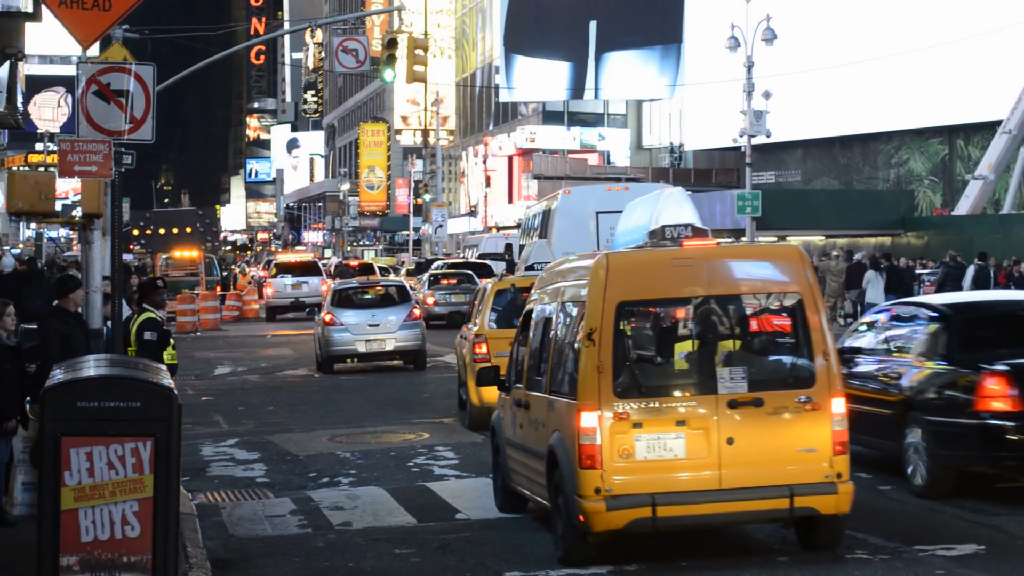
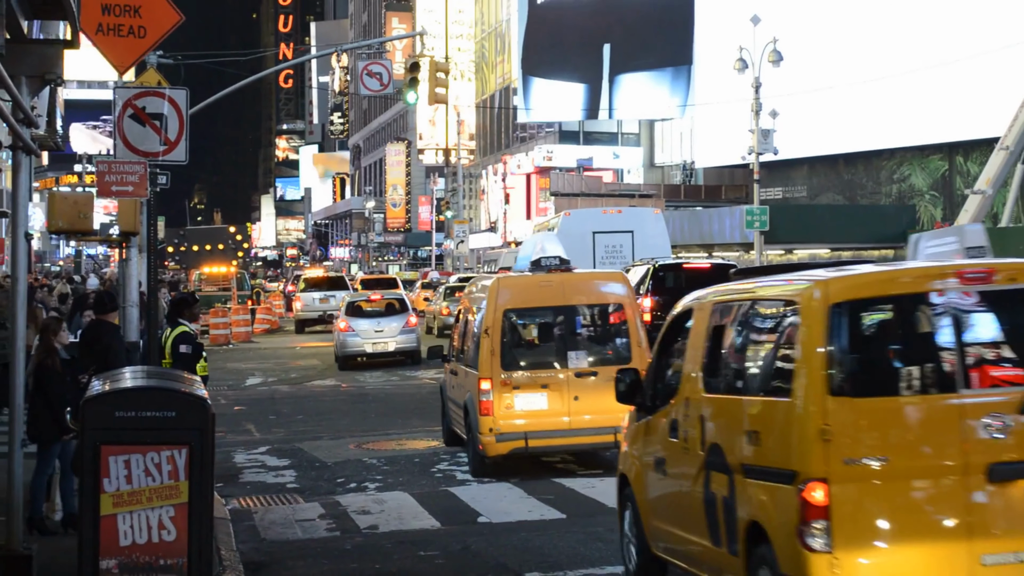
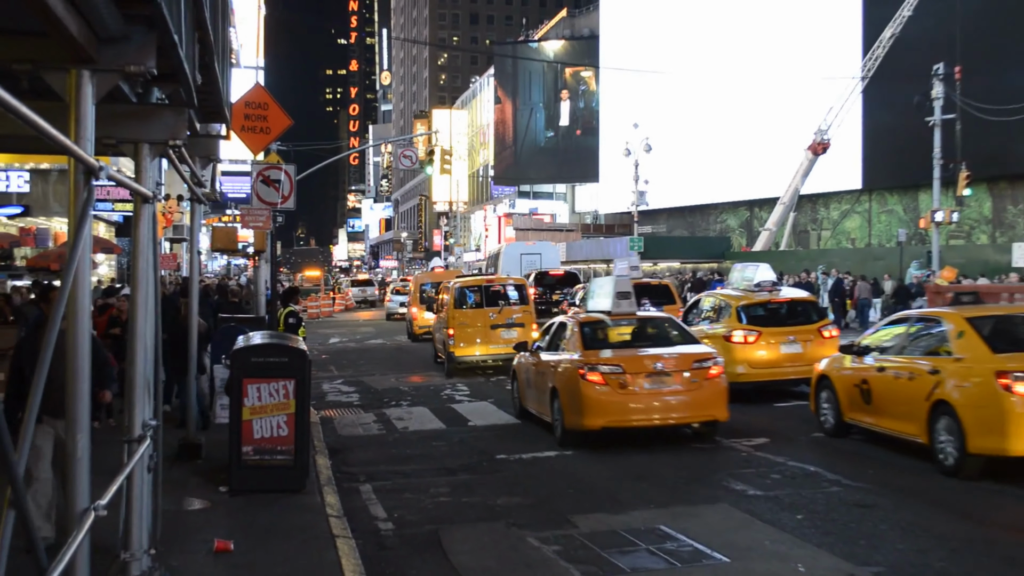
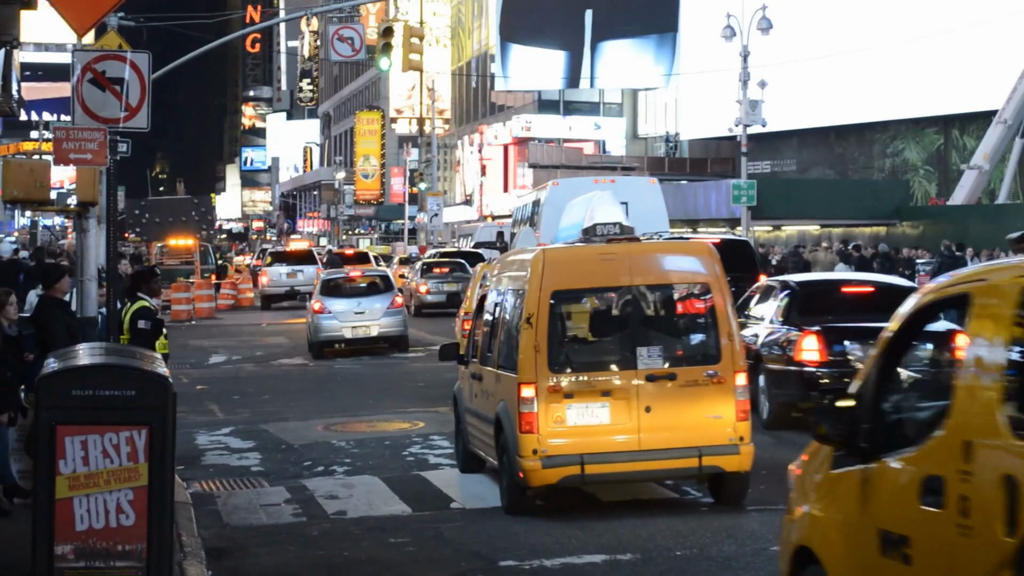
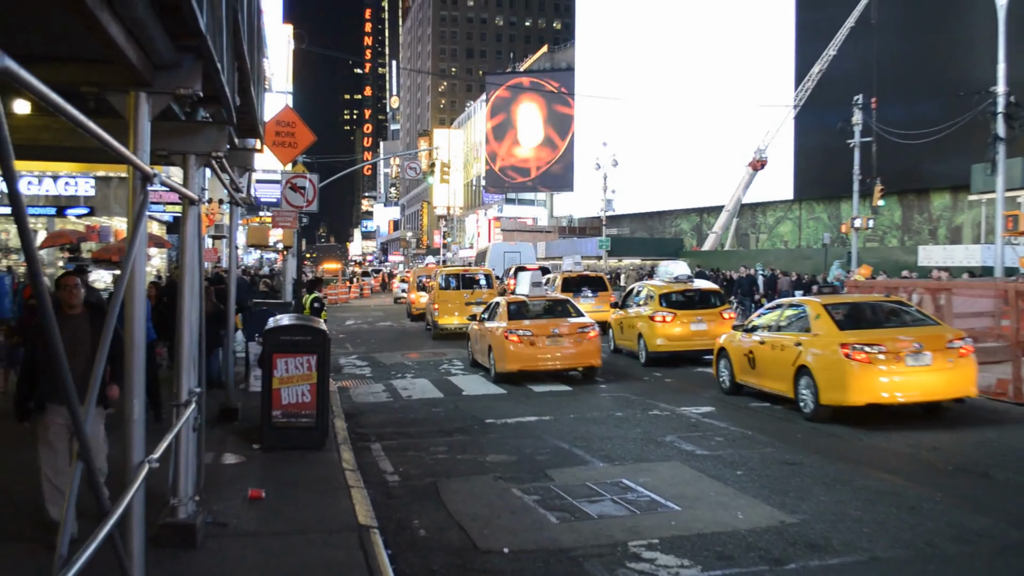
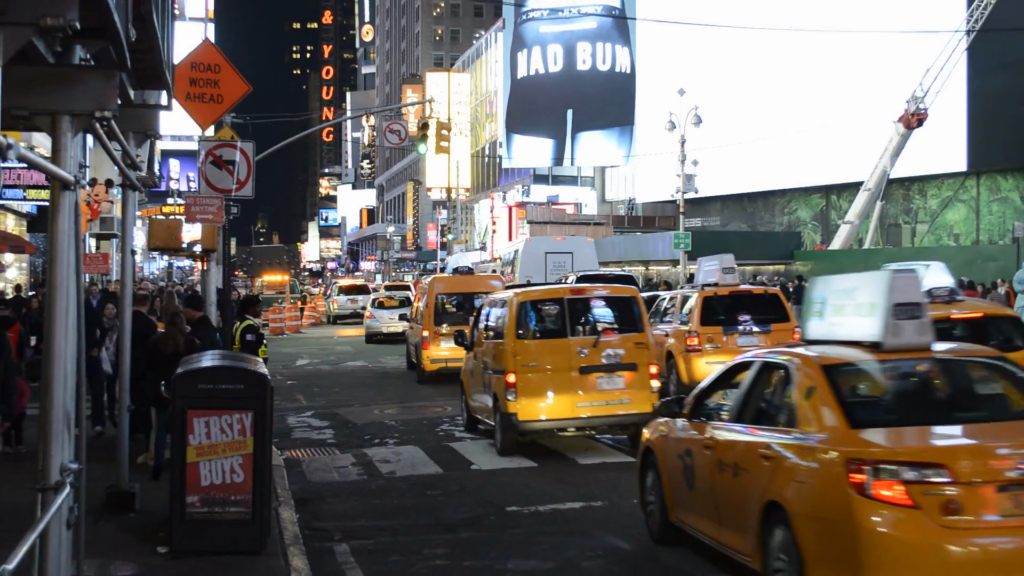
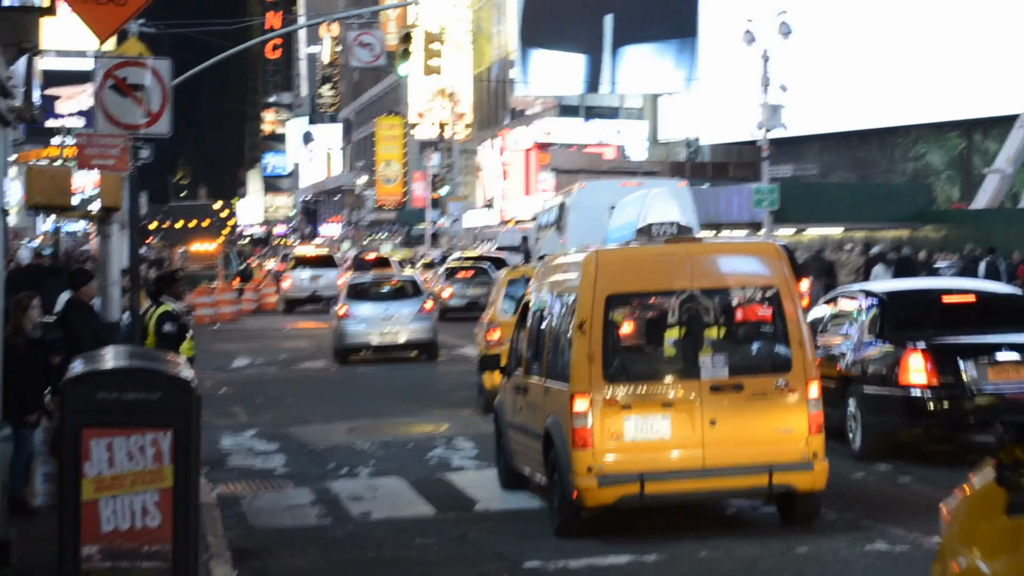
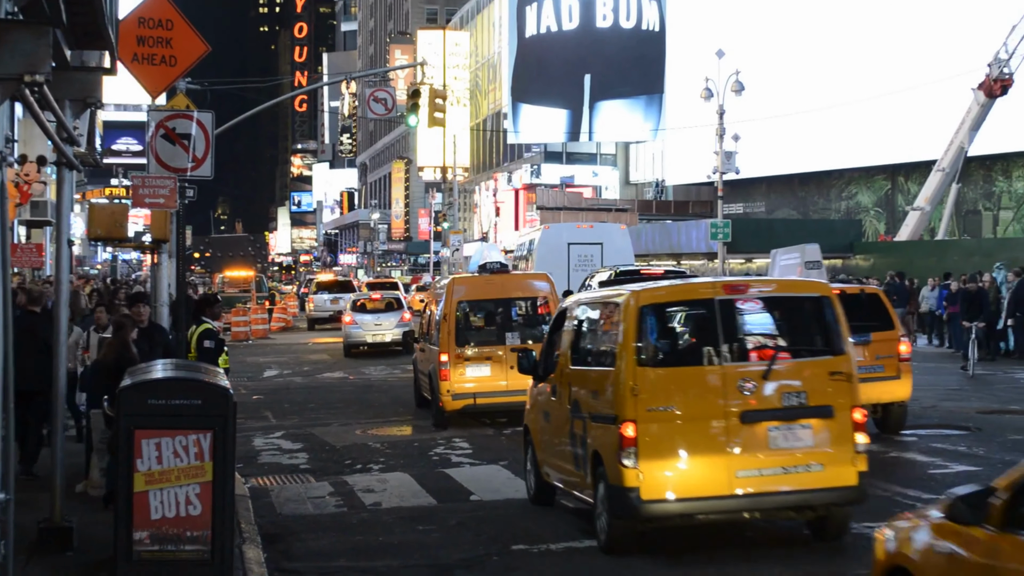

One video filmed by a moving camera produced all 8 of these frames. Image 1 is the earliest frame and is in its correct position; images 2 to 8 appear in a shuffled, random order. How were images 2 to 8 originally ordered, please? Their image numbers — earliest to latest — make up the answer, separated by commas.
7, 4, 2, 8, 6, 3, 5
